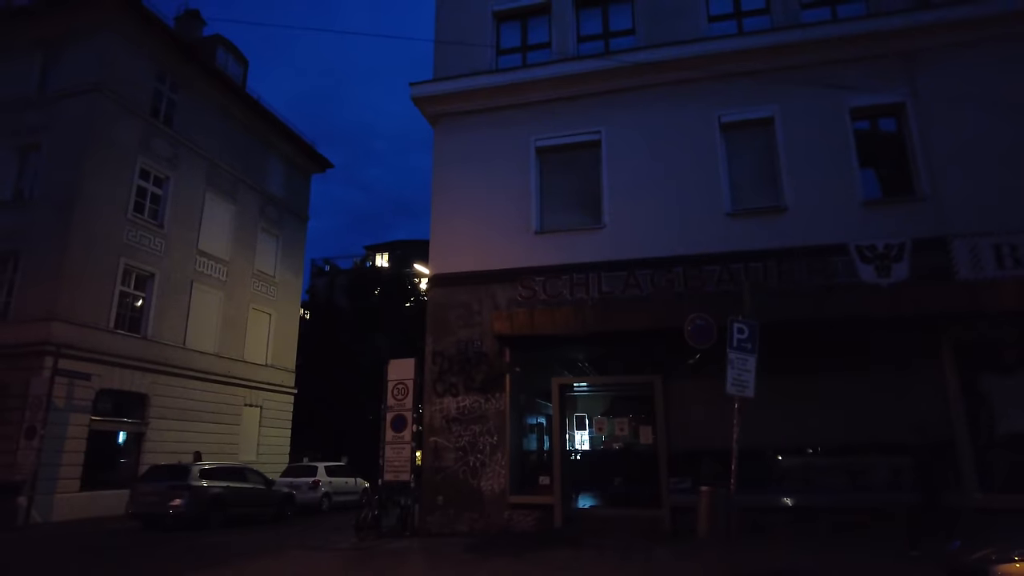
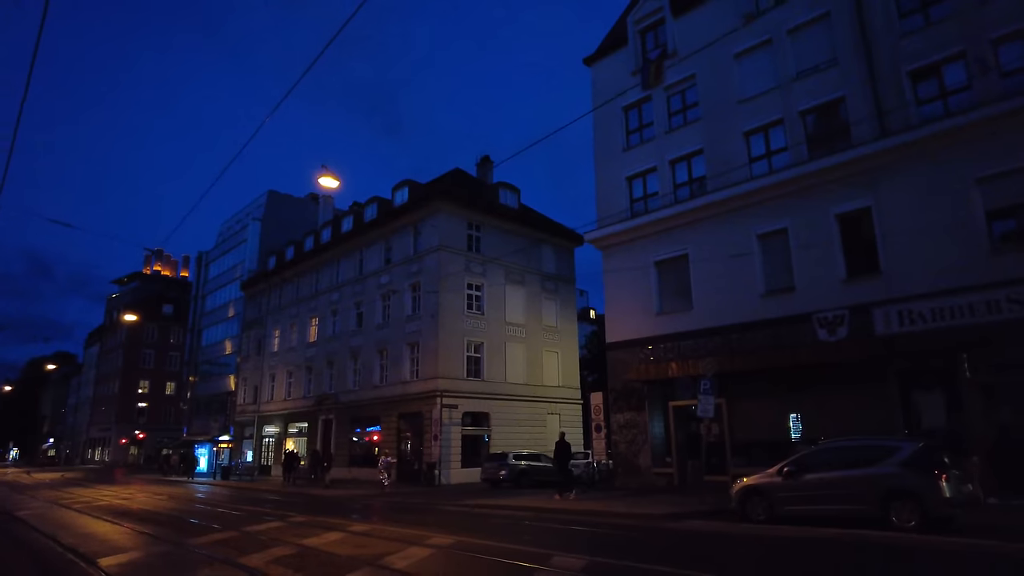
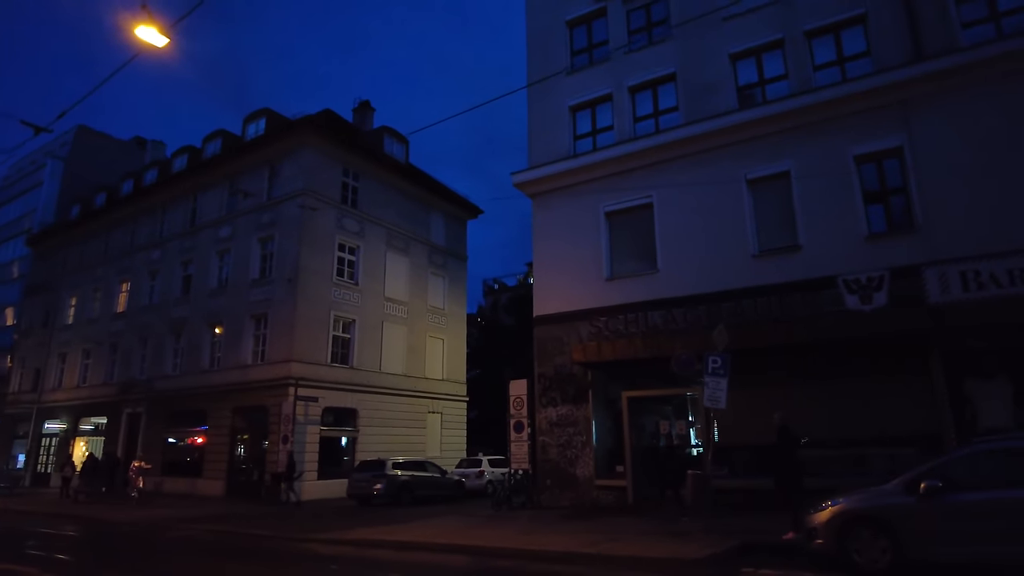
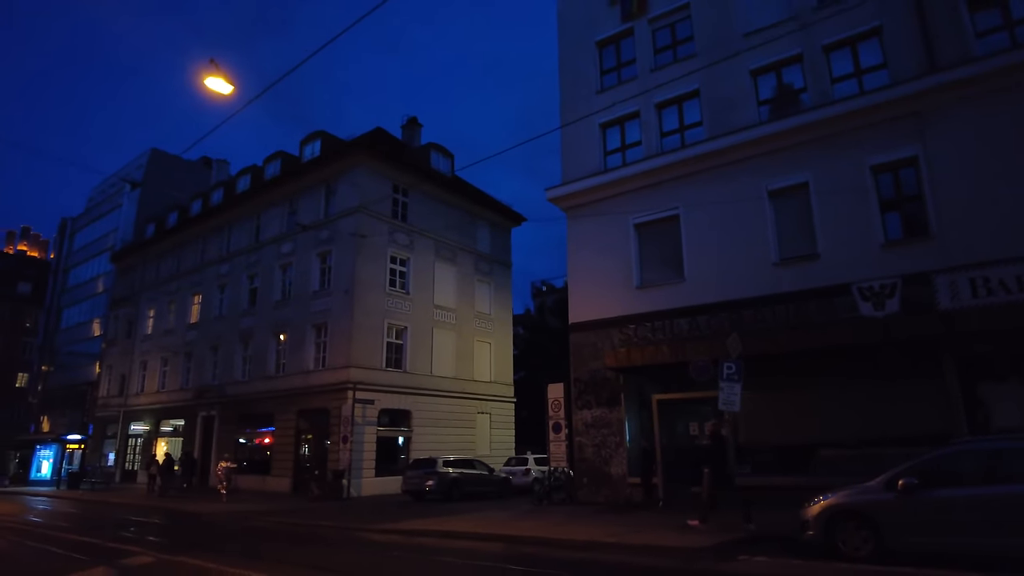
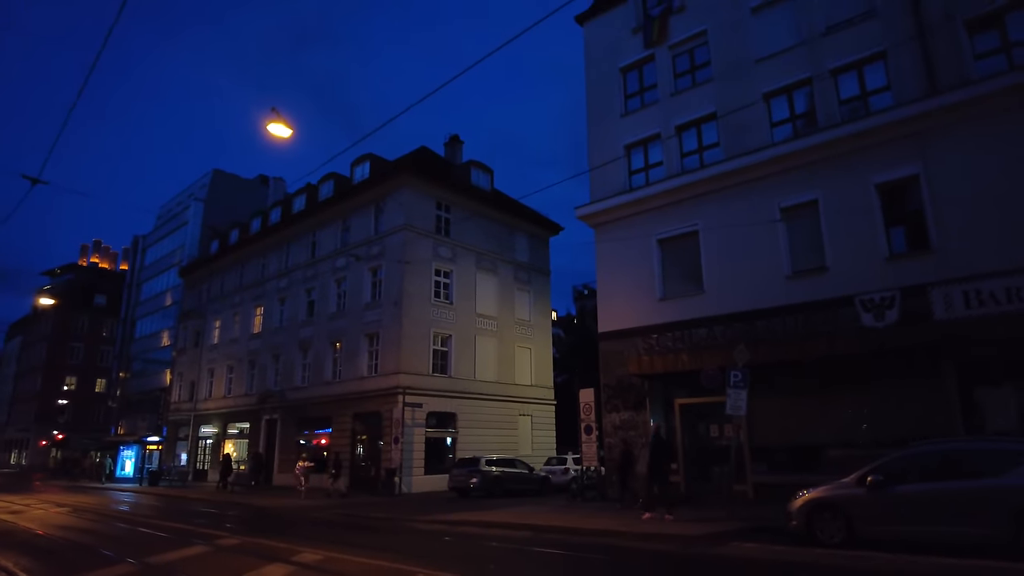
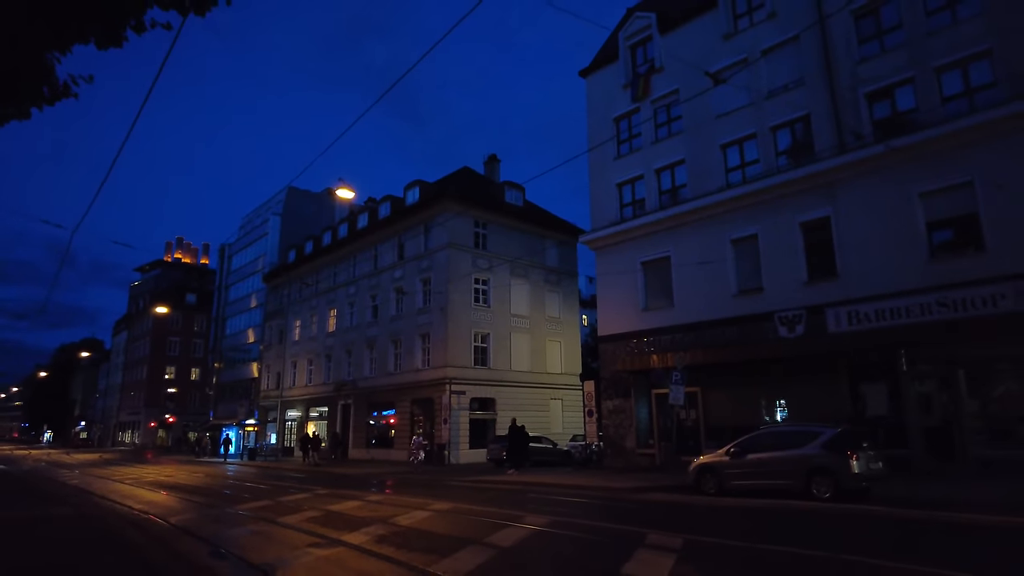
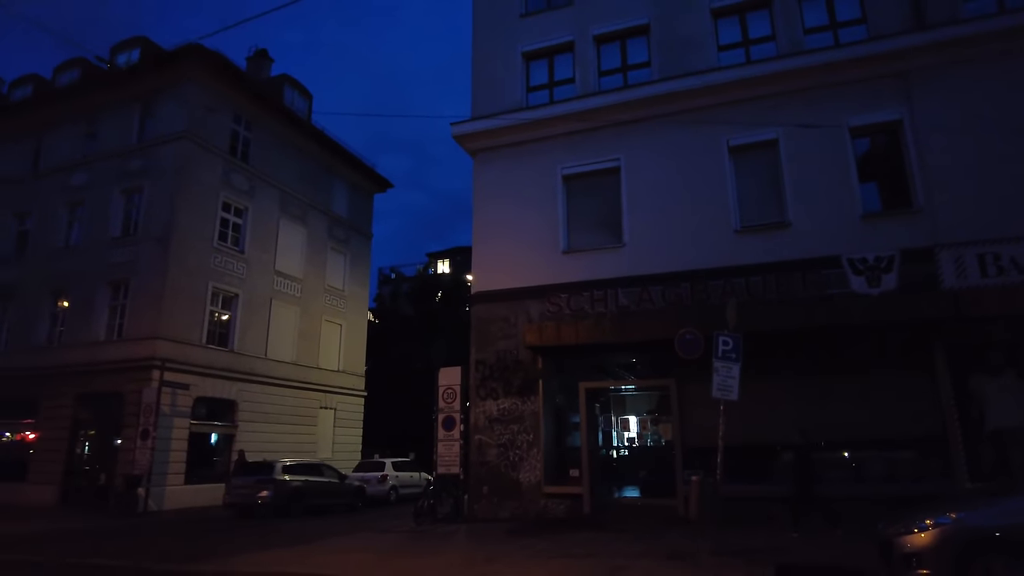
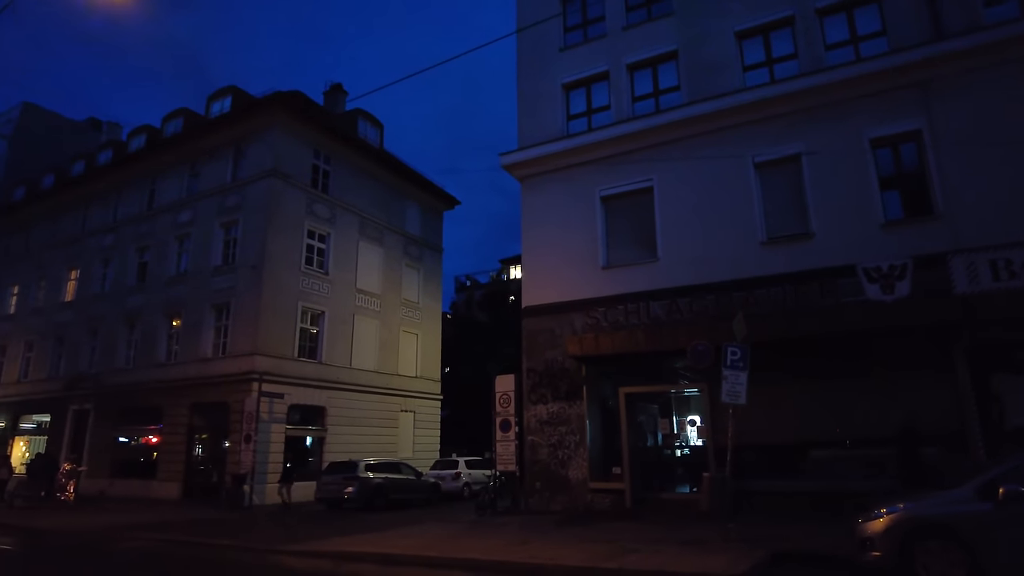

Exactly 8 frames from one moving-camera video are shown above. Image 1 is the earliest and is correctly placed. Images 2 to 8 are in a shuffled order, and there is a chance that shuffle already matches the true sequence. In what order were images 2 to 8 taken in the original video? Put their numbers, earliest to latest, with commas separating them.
7, 8, 3, 4, 5, 2, 6
